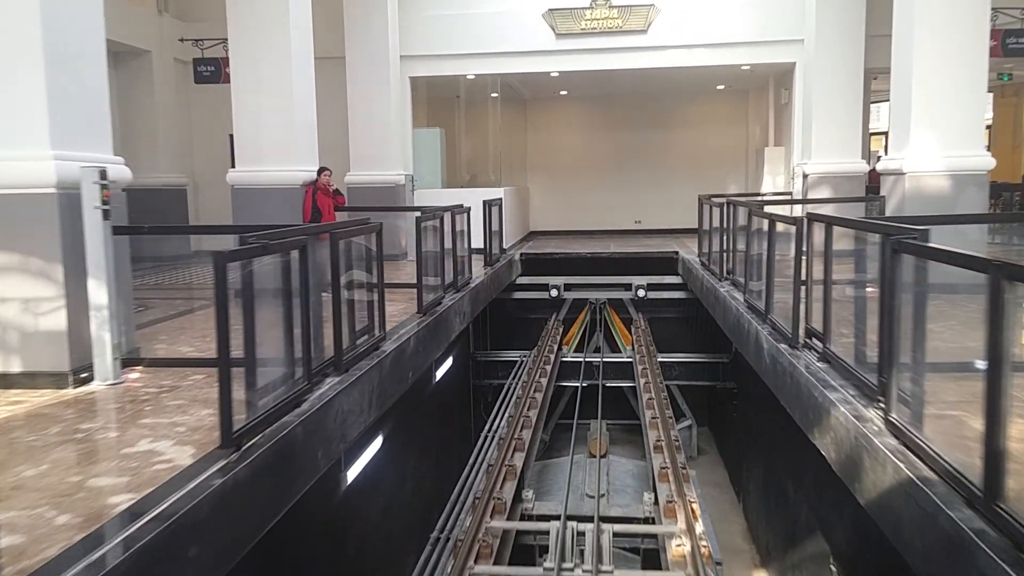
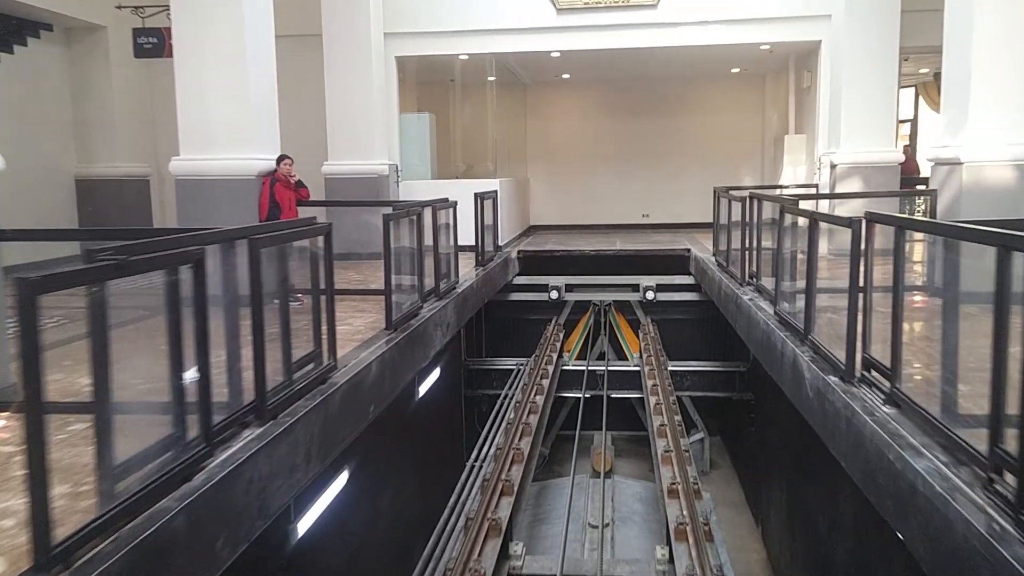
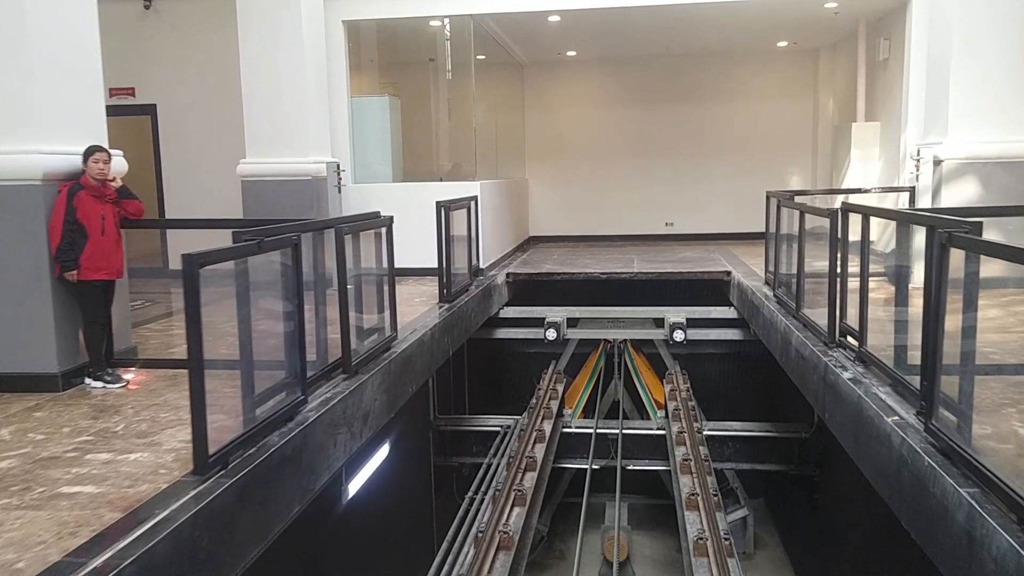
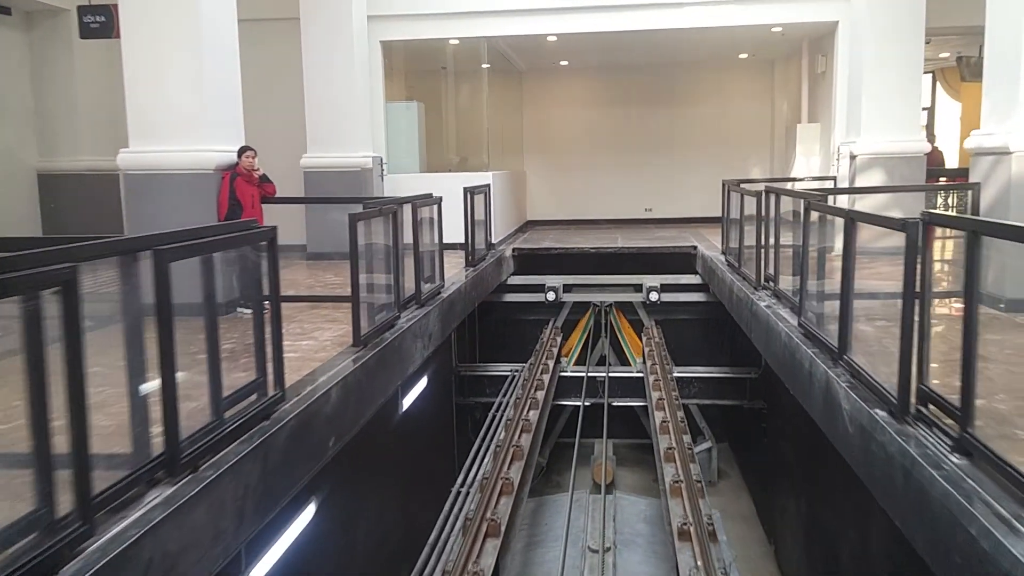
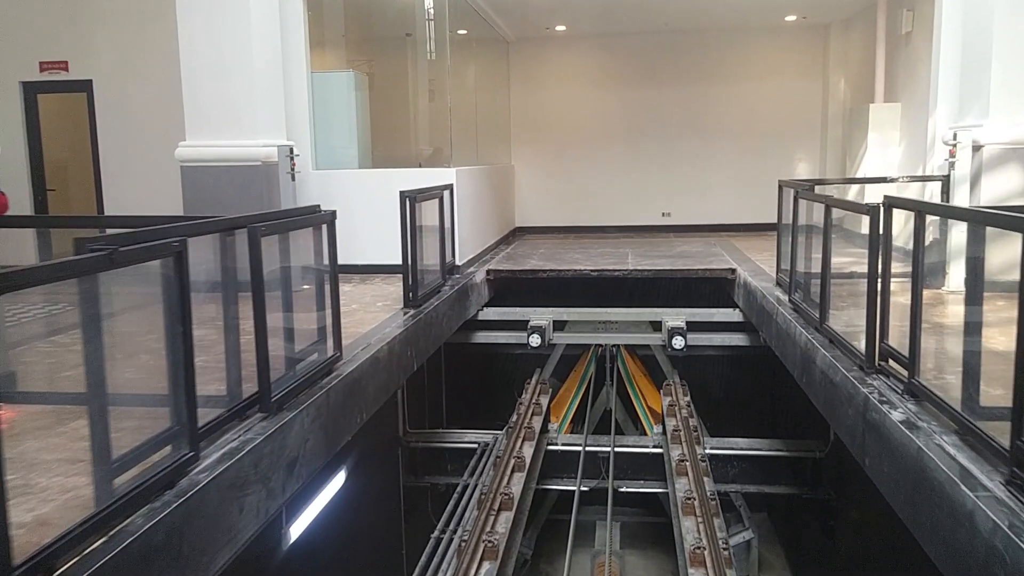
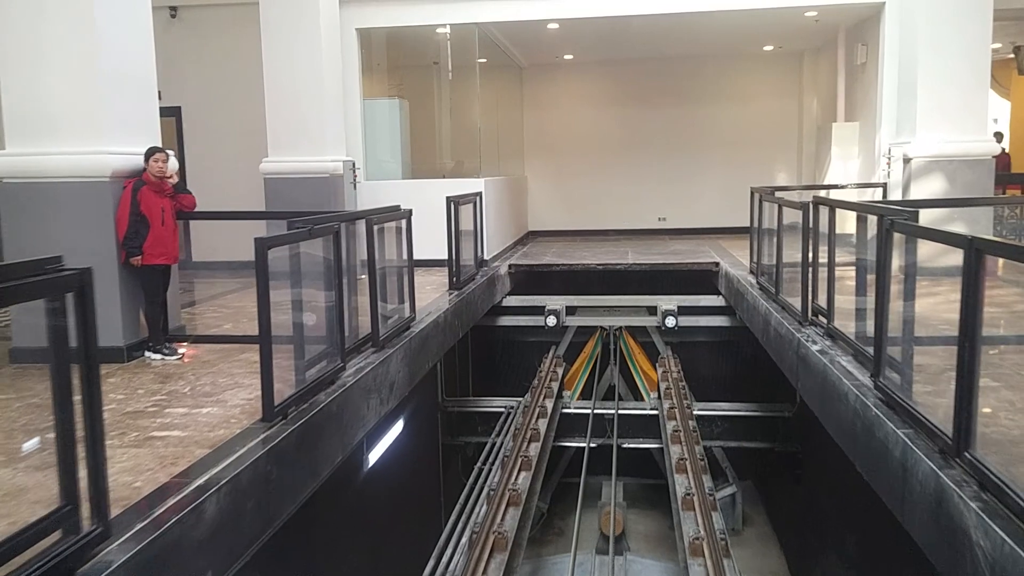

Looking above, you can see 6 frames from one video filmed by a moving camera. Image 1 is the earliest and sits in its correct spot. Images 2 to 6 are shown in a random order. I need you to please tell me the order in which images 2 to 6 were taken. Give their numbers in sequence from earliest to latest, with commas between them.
2, 4, 6, 3, 5
